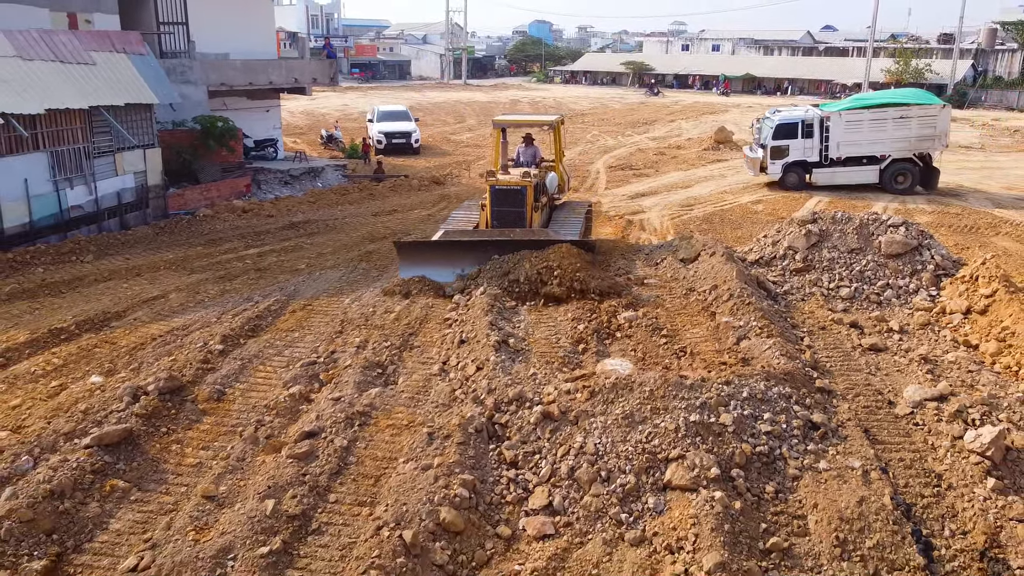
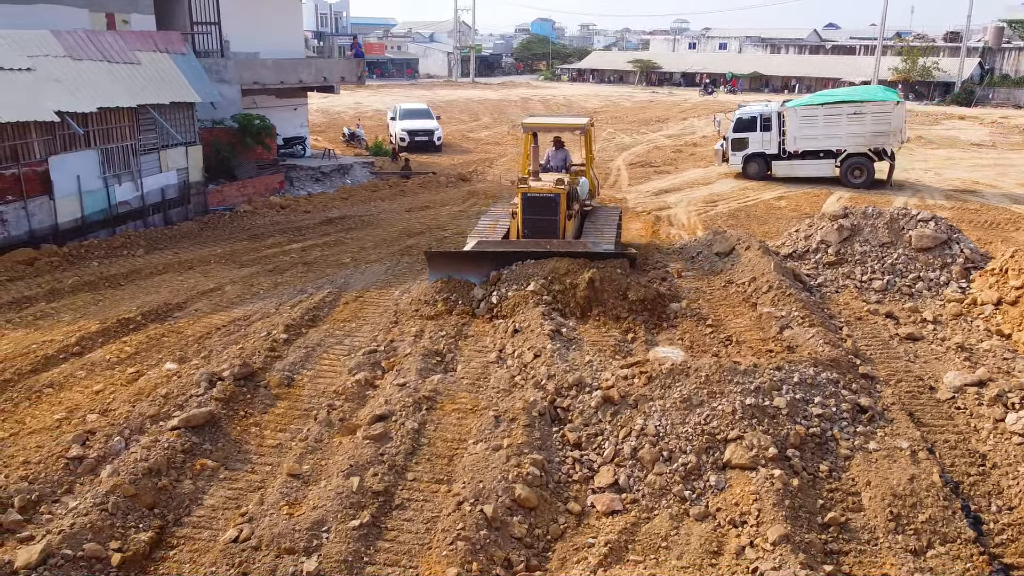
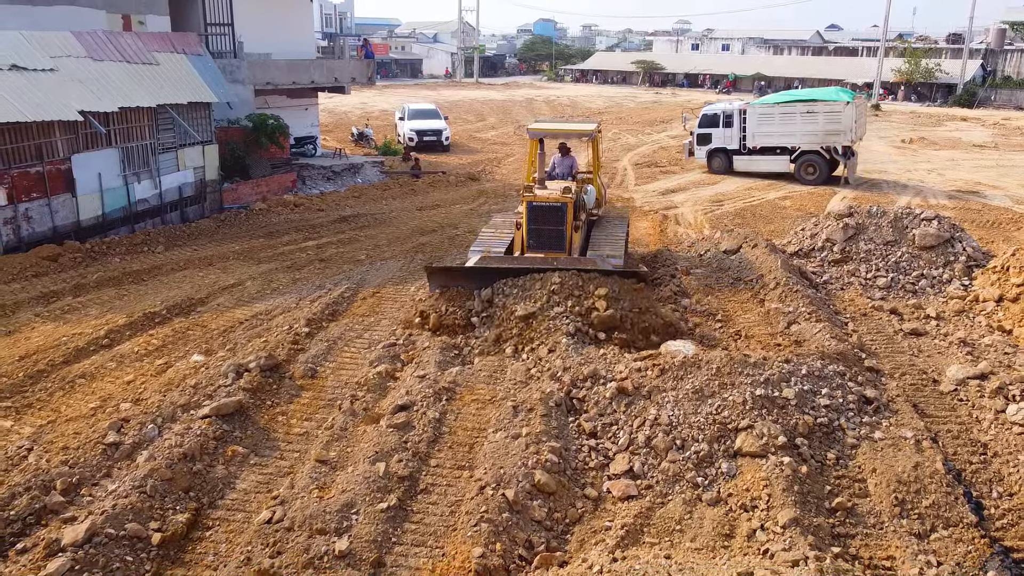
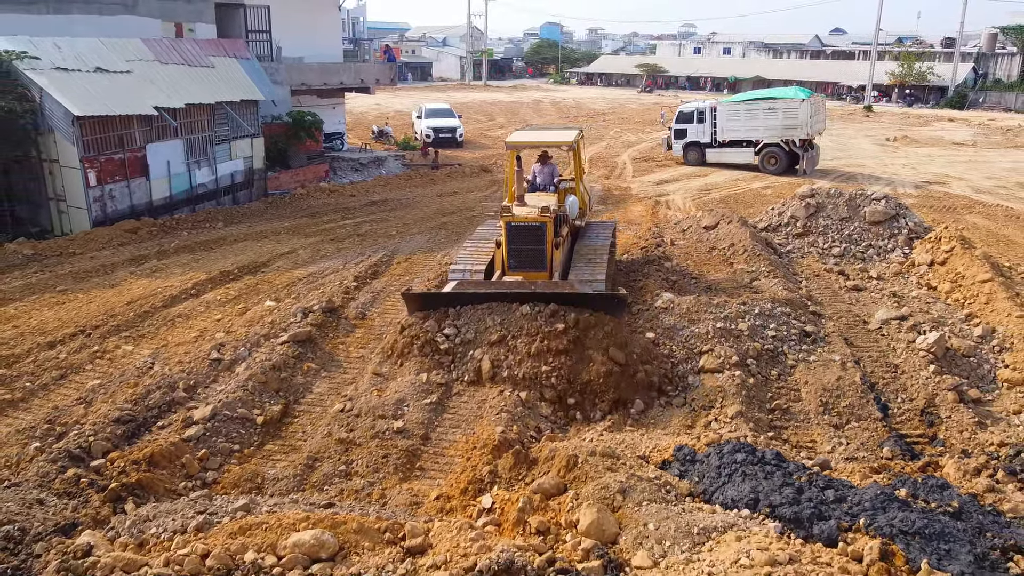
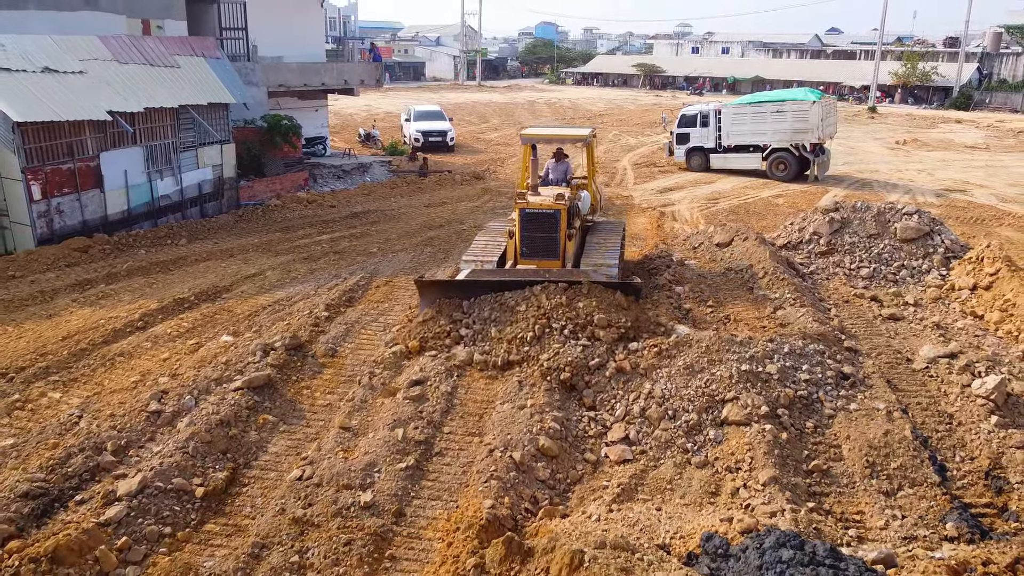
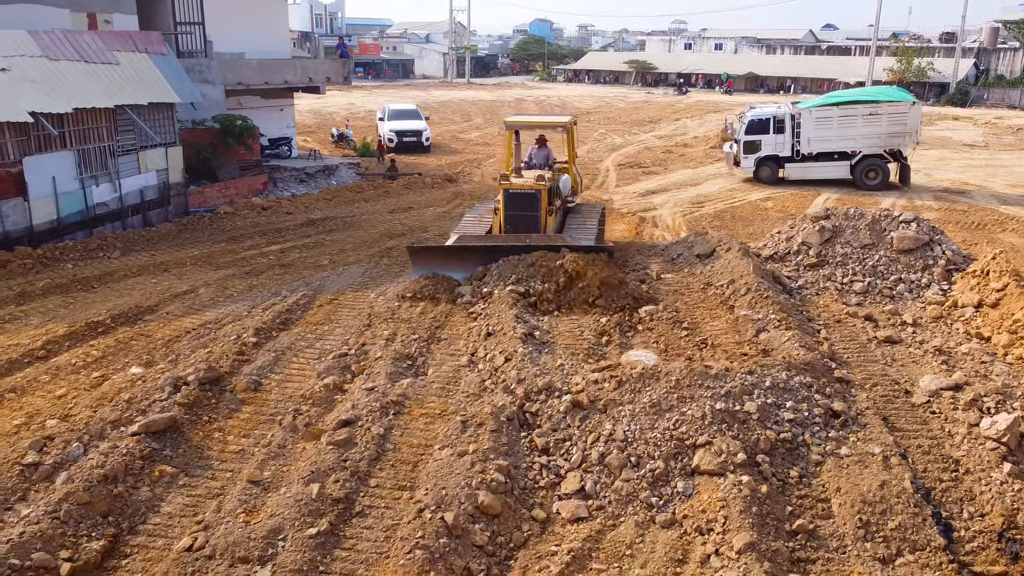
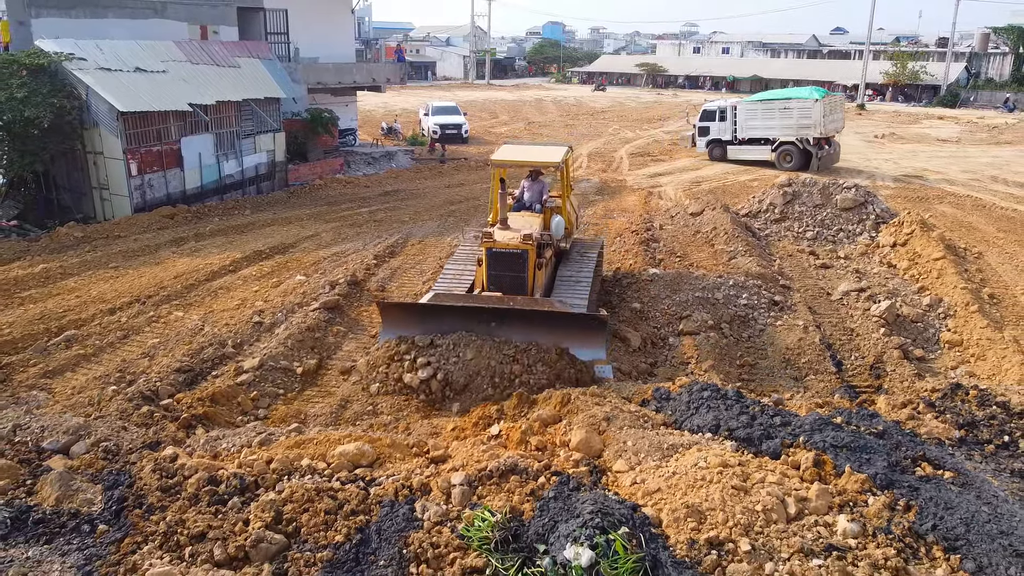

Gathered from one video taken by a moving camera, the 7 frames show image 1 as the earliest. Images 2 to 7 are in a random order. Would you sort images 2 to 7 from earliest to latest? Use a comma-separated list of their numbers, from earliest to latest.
6, 2, 3, 5, 4, 7
